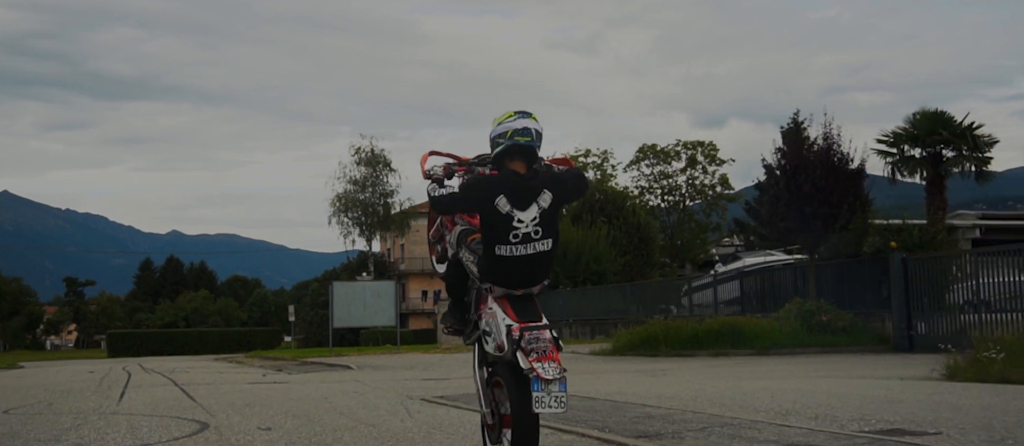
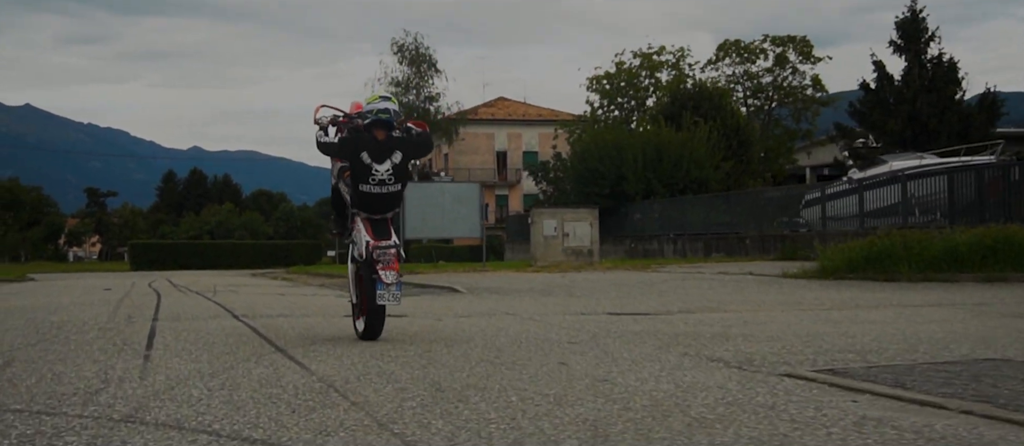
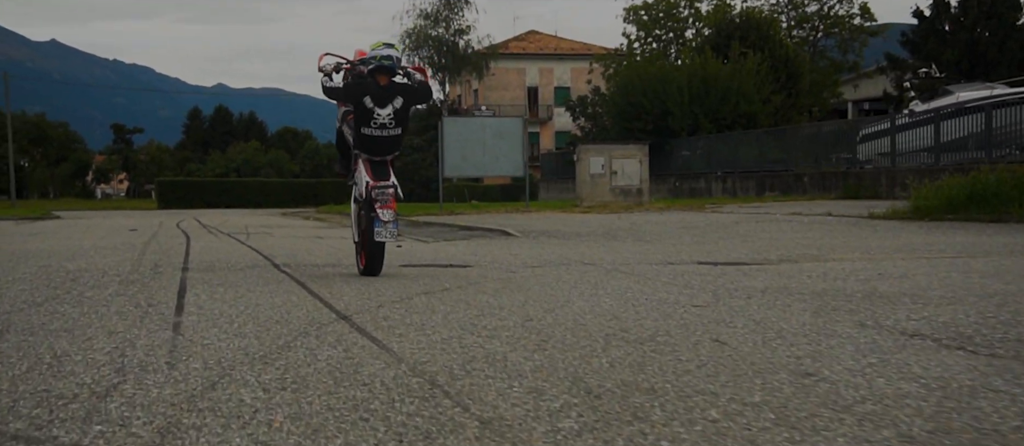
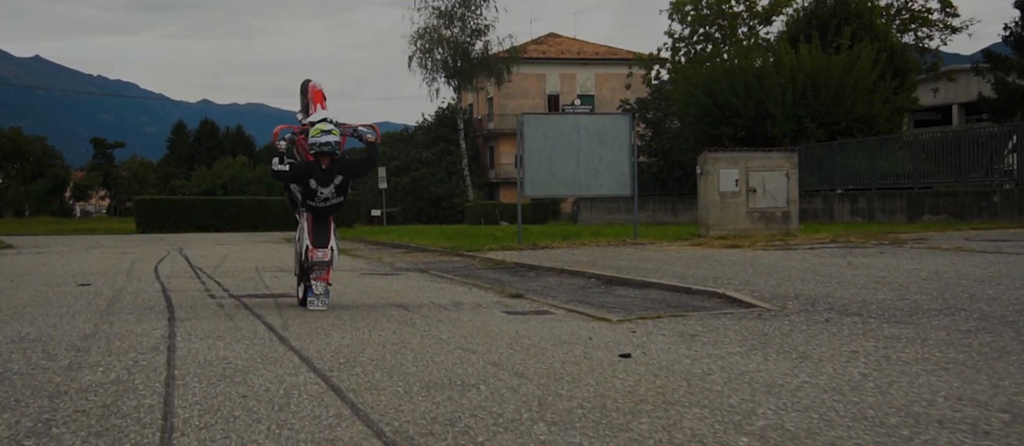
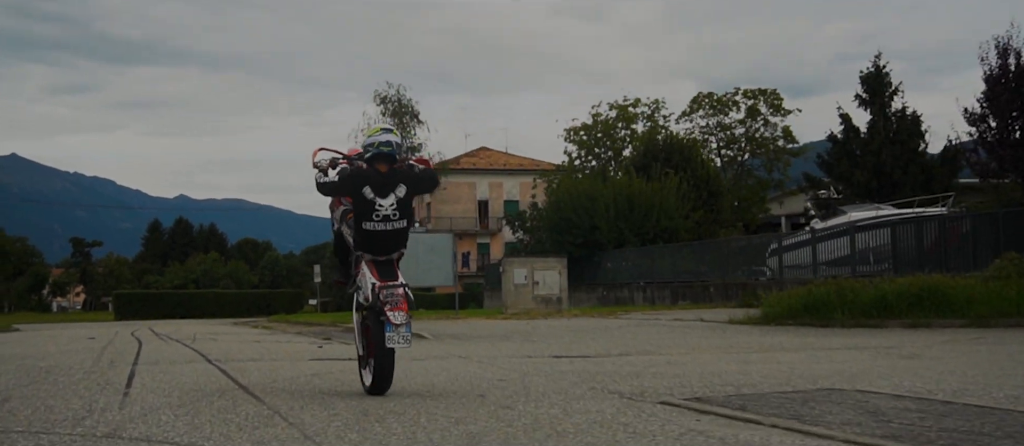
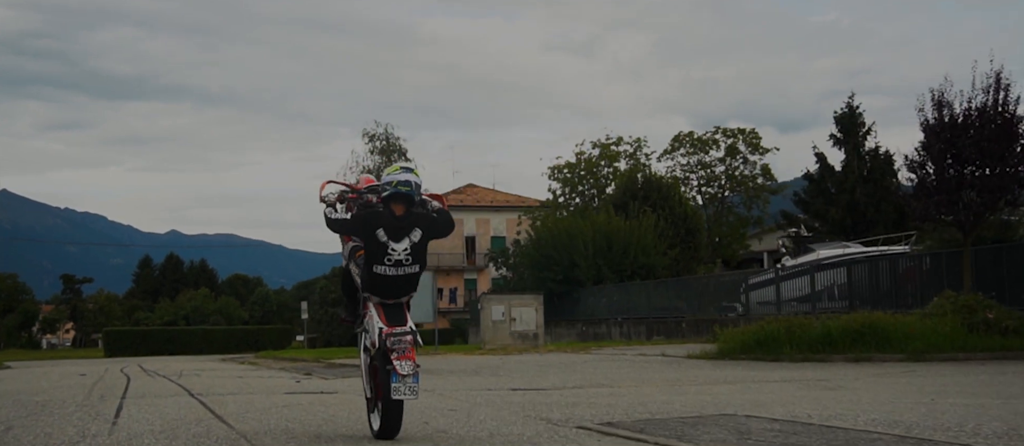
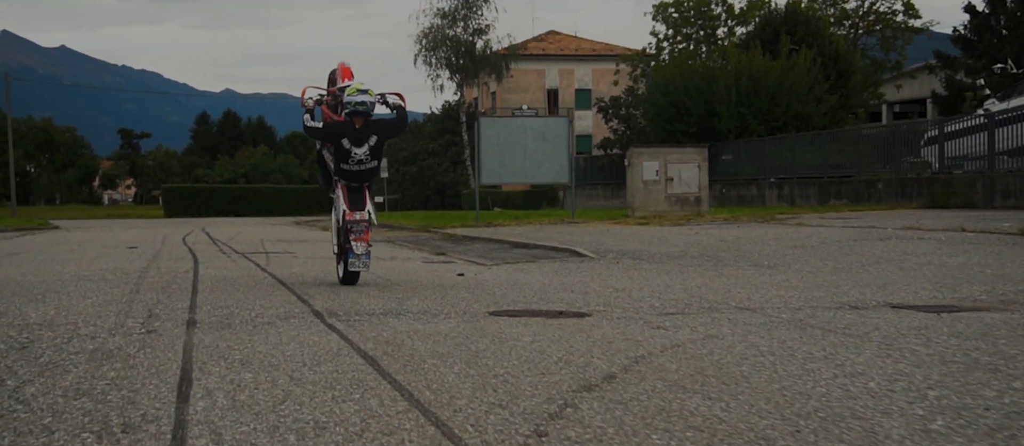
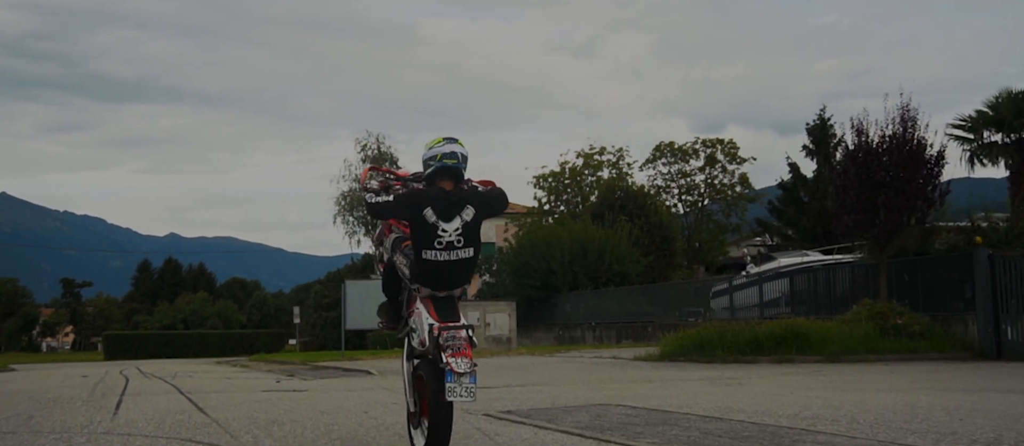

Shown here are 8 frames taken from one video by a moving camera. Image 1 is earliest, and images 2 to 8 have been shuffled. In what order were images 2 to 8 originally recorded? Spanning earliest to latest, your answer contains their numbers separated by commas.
8, 6, 5, 2, 3, 7, 4
